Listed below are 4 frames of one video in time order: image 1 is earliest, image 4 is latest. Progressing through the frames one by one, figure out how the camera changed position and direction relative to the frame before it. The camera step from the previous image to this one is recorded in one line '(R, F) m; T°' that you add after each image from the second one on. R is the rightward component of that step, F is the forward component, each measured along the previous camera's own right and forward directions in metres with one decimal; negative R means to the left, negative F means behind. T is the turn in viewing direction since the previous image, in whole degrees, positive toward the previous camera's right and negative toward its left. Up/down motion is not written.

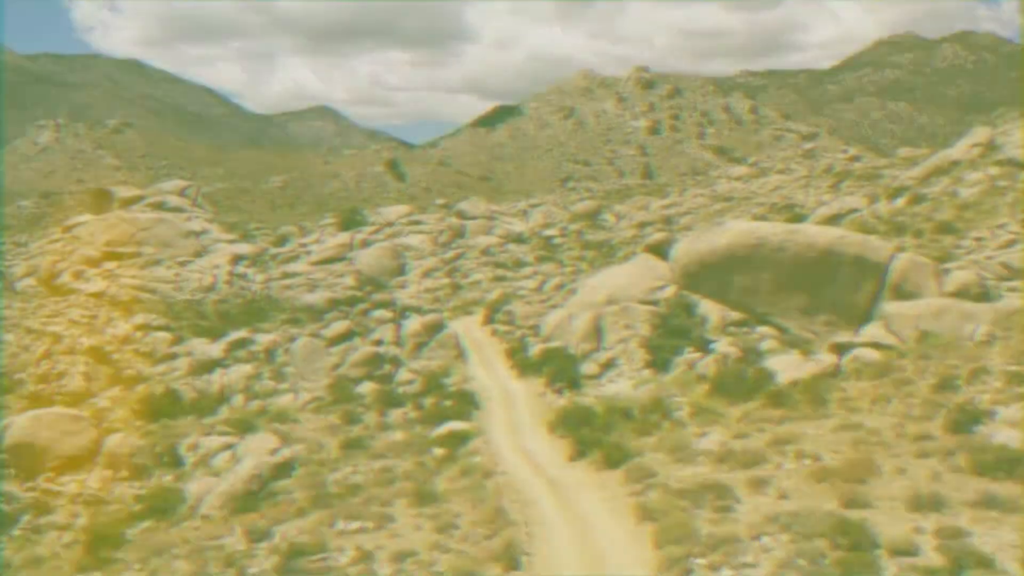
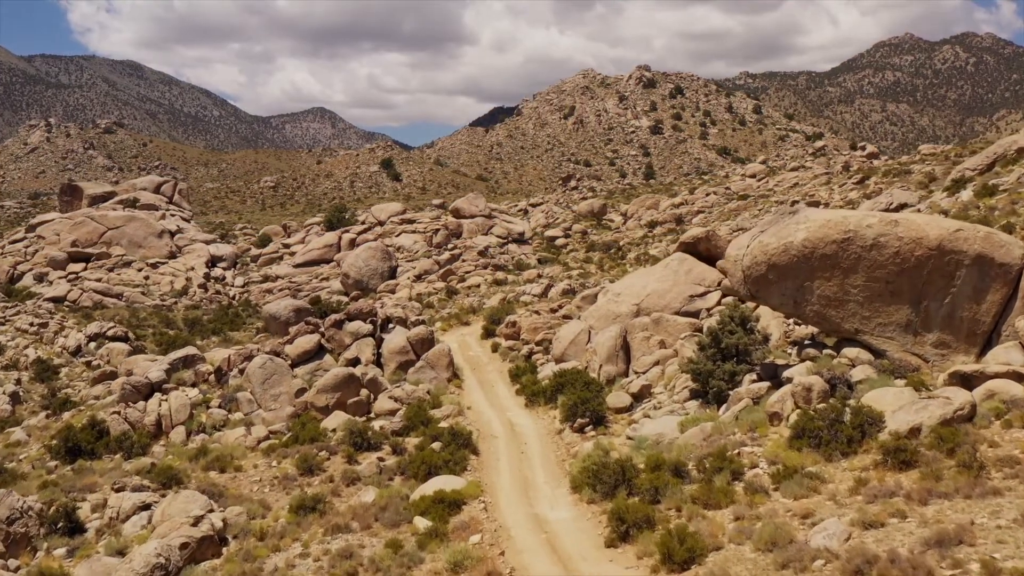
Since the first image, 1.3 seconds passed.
(-0.2, +6.1) m; 0°
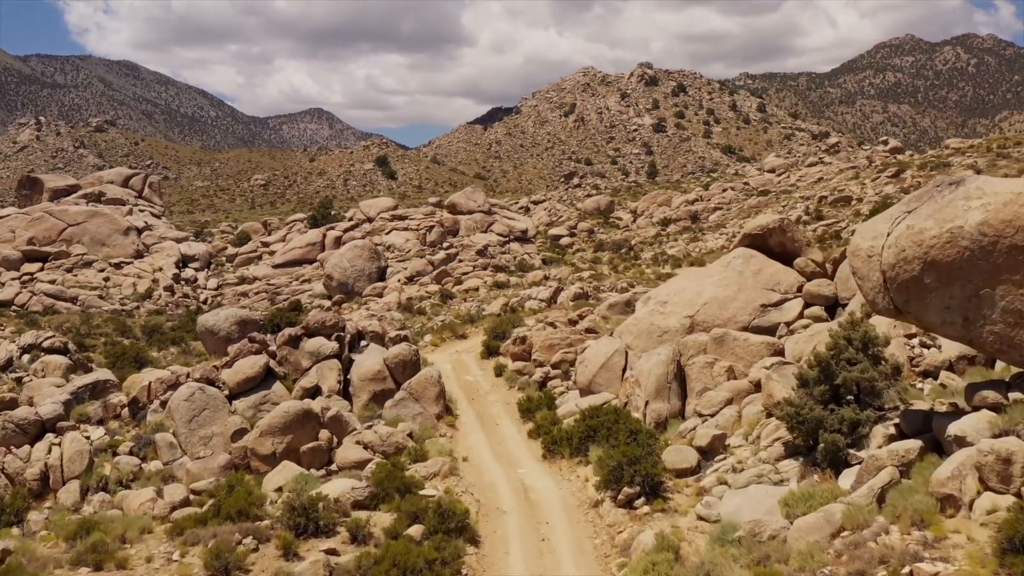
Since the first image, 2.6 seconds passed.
(-0.2, +6.7) m; 0°
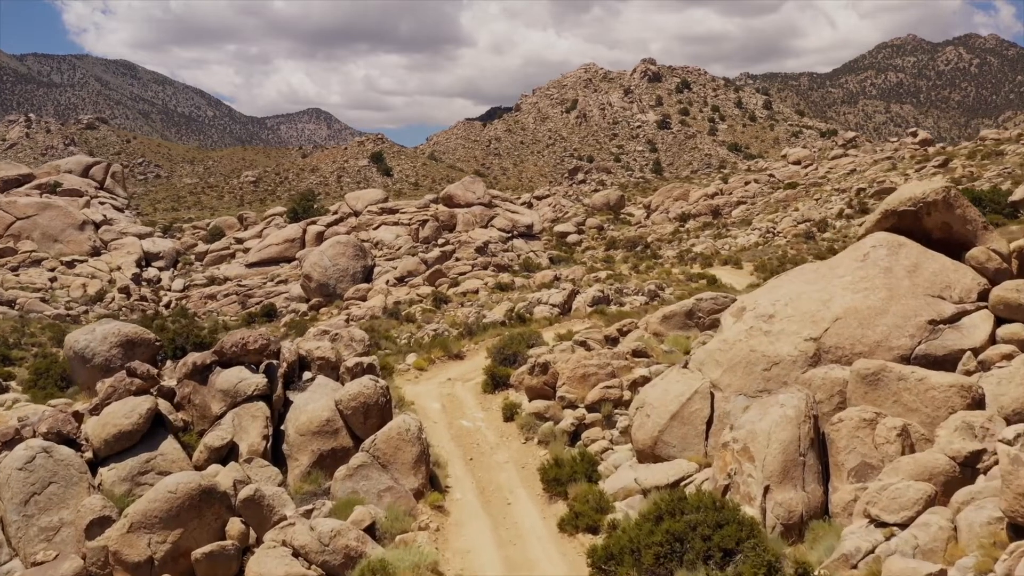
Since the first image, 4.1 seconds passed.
(-0.2, +7.2) m; 0°
